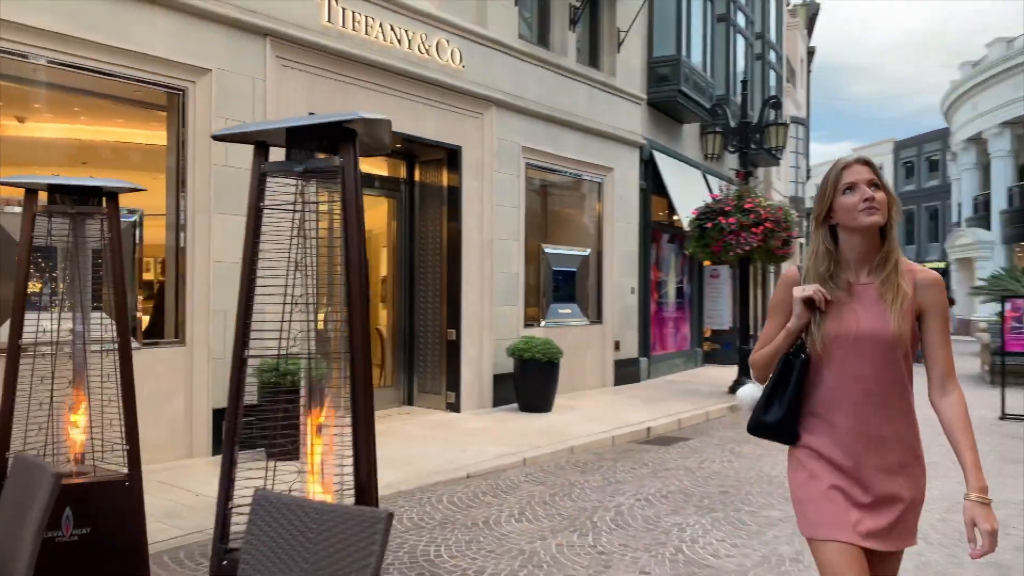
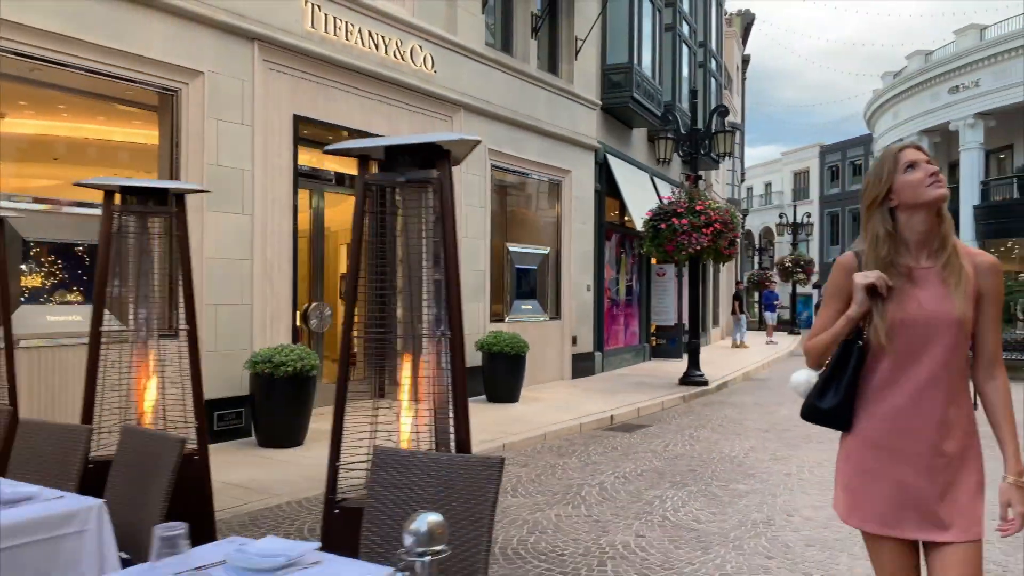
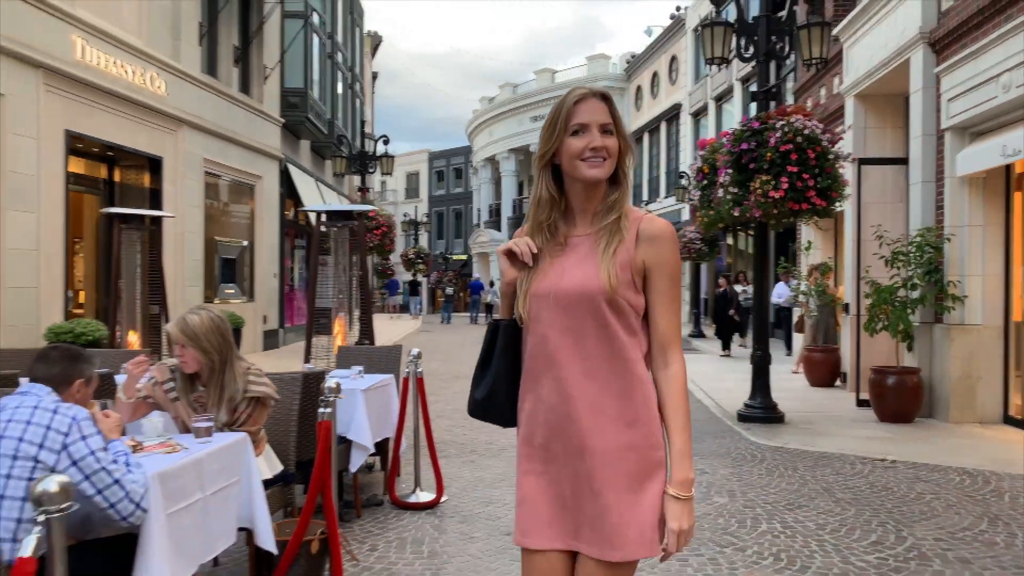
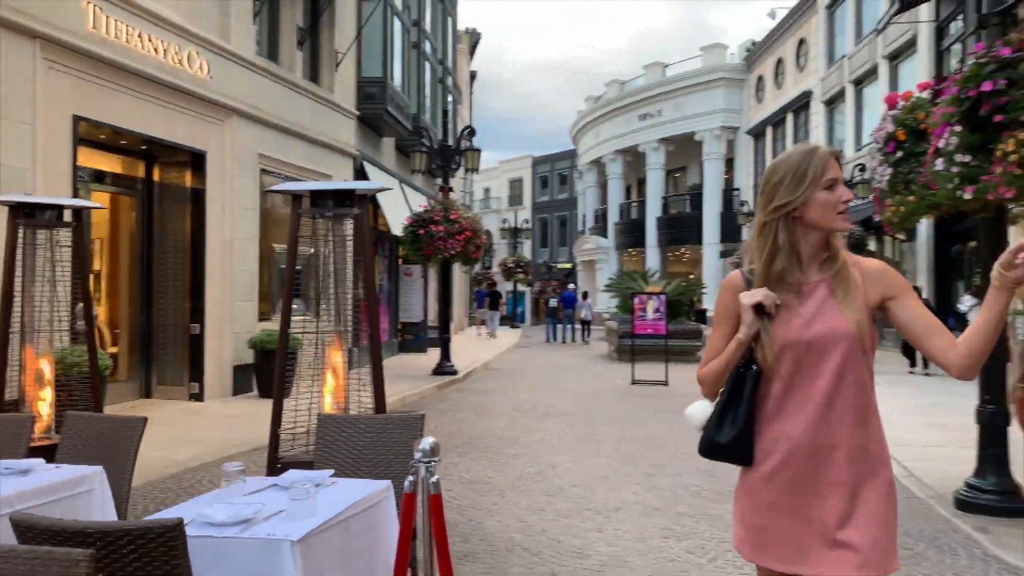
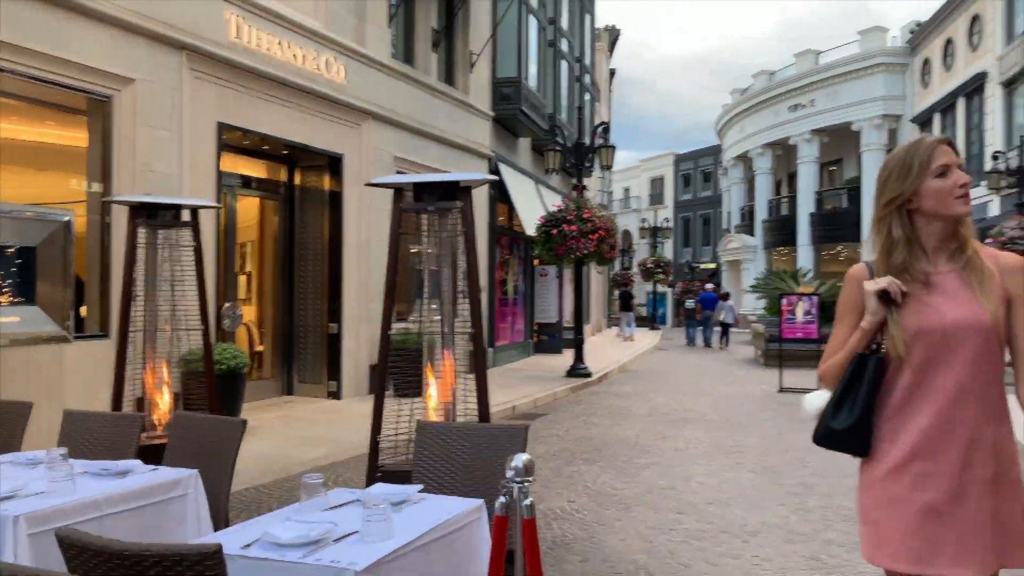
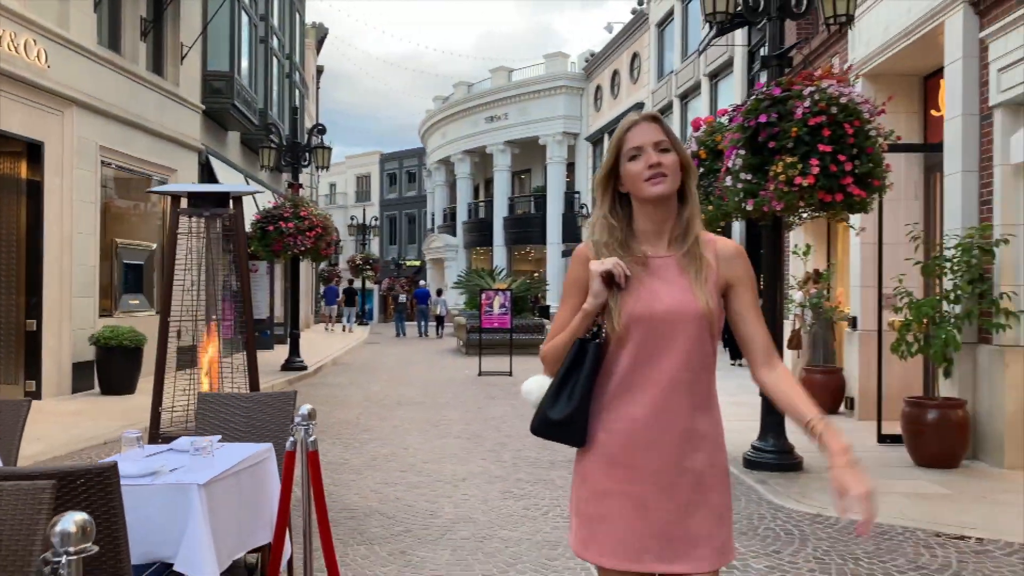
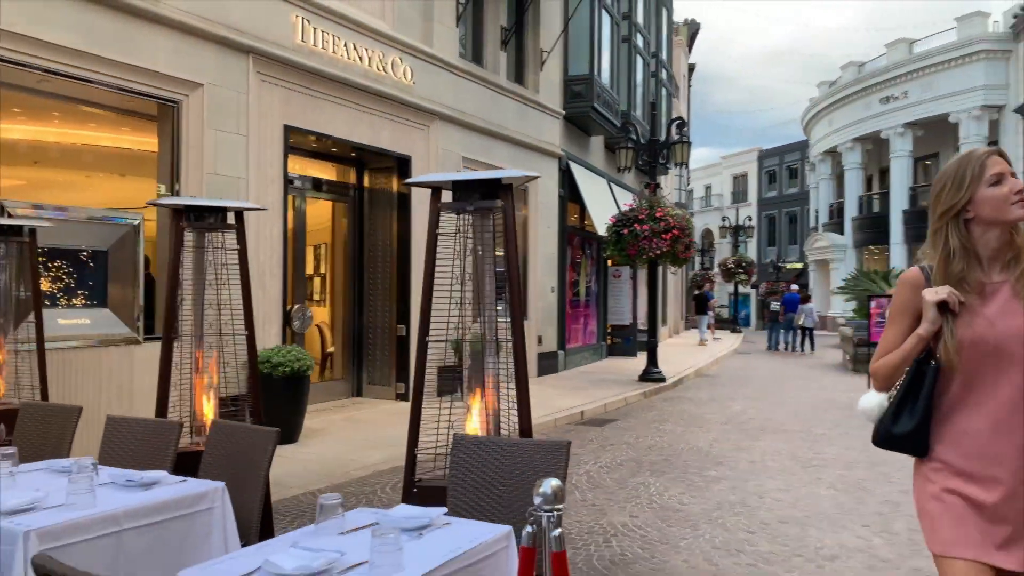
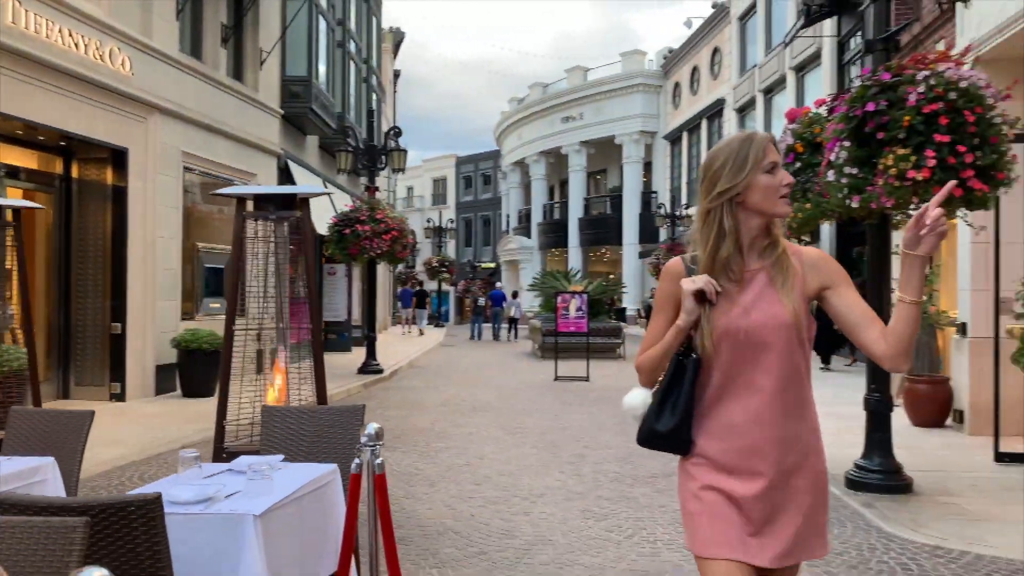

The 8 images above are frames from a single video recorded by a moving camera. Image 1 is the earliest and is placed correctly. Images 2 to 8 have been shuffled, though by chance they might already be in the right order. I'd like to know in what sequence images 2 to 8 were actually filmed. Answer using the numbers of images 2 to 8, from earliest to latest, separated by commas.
2, 7, 5, 4, 8, 6, 3
